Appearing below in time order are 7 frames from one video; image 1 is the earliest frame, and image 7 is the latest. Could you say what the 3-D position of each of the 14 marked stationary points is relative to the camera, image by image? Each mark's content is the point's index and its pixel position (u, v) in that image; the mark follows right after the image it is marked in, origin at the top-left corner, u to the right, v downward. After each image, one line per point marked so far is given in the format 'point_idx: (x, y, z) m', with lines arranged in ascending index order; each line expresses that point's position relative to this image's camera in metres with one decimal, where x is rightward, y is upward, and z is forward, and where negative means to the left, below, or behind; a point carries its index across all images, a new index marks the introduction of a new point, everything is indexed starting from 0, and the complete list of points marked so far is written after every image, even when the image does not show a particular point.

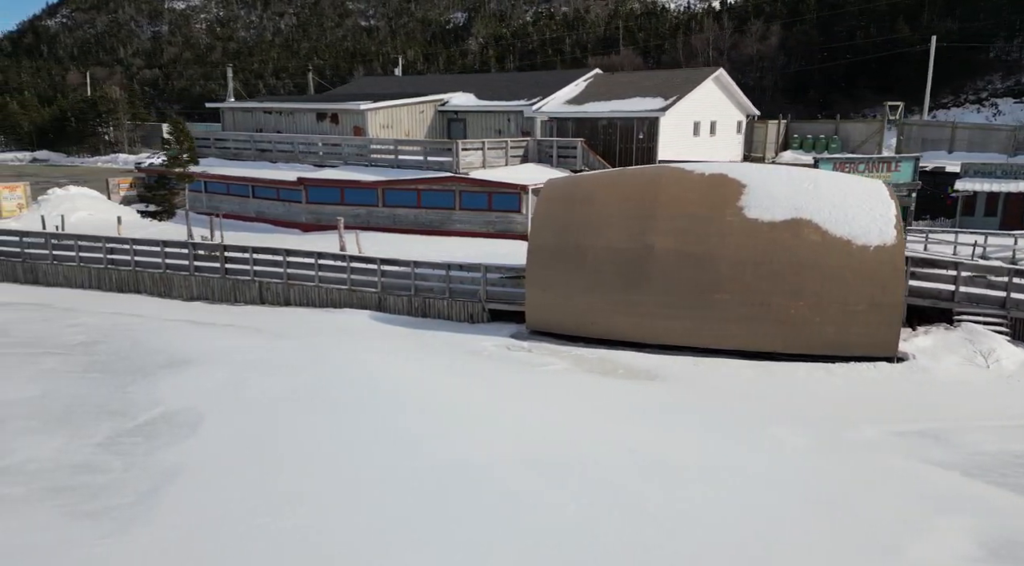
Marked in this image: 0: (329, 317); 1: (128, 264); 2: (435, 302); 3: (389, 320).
0: (-3.4, -0.7, +13.4) m
1: (-8.0, +0.4, +15.6) m
2: (-1.5, -0.4, +13.1) m
3: (-2.2, -0.7, +13.1) m
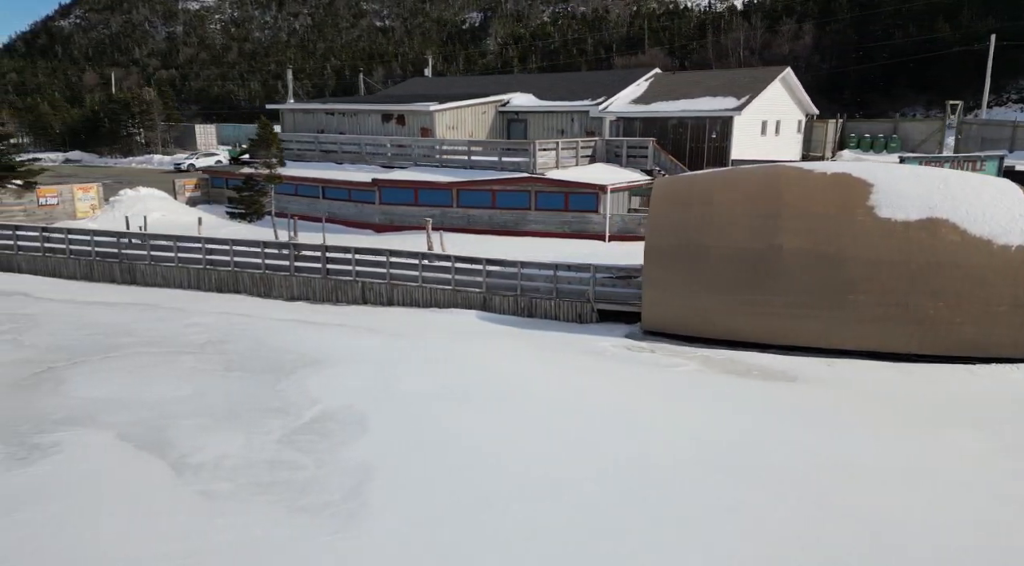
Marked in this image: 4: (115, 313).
0: (-1.4, -0.7, +13.6) m
1: (-6.0, +0.4, +15.8) m
2: (+0.5, -0.4, +13.2) m
3: (-0.3, -0.7, +13.3) m
4: (-7.4, -0.6, +14.0) m
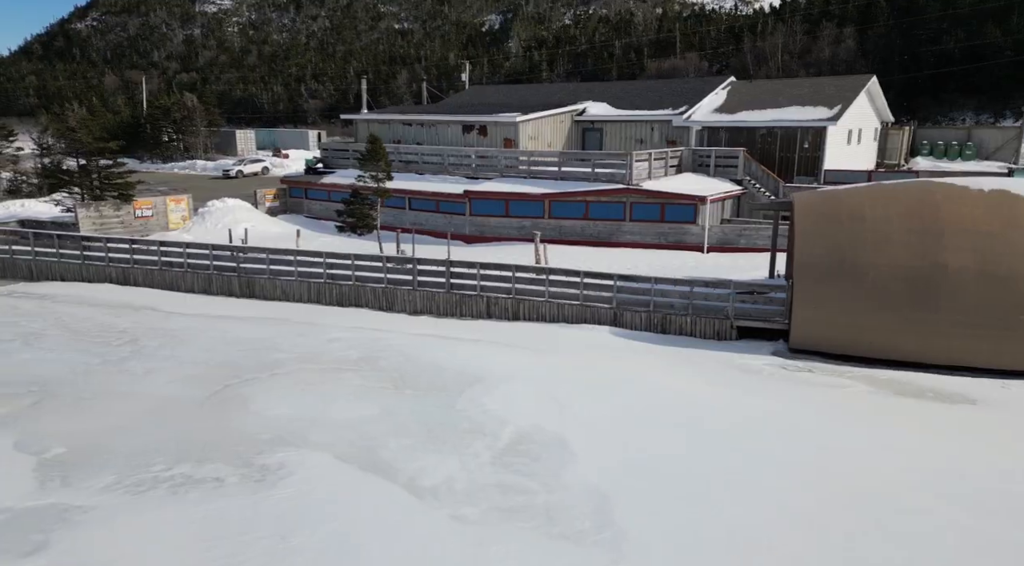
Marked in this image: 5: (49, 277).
0: (+1.1, -1.0, +13.7) m
1: (-3.5, +0.1, +15.9) m
2: (+3.0, -0.6, +13.4) m
3: (+2.2, -1.0, +13.4) m
4: (-4.9, -0.9, +14.2) m
5: (-11.0, +0.1, +18.3) m
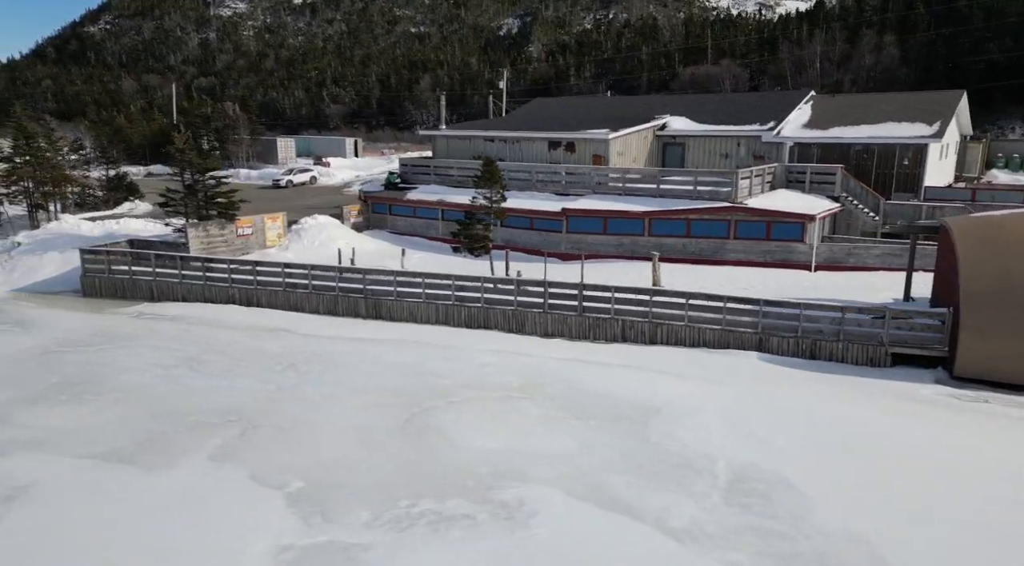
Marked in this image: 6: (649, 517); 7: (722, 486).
0: (+3.8, -1.4, +13.9) m
1: (-0.7, -0.4, +16.1) m
2: (+5.8, -1.1, +13.5) m
3: (+5.0, -1.5, +13.6) m
4: (-2.1, -1.4, +14.4) m
5: (-8.2, -0.3, +18.4) m
6: (+1.5, -2.6, +8.4) m
7: (+2.5, -2.5, +9.1) m
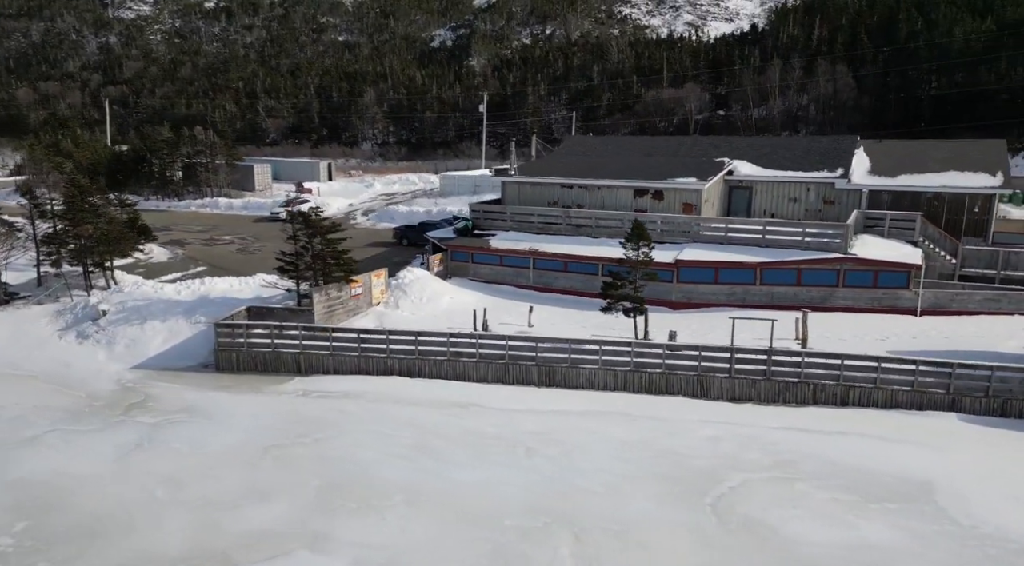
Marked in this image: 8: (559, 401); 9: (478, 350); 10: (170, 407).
0: (+8.1, -2.7, +14.9) m
1: (+3.2, -1.9, +16.5) m
2: (+10.0, -2.4, +14.9) m
3: (+9.3, -2.7, +14.8) m
4: (+2.1, -2.9, +14.6) m
5: (-4.5, -2.0, +17.8) m
6: (+6.6, -4.0, +9.2) m
7: (+7.5, -3.8, +10.0) m
8: (+1.1, -2.5, +16.0) m
9: (-0.8, -1.5, +17.1) m
10: (-7.4, -2.7, +16.0) m
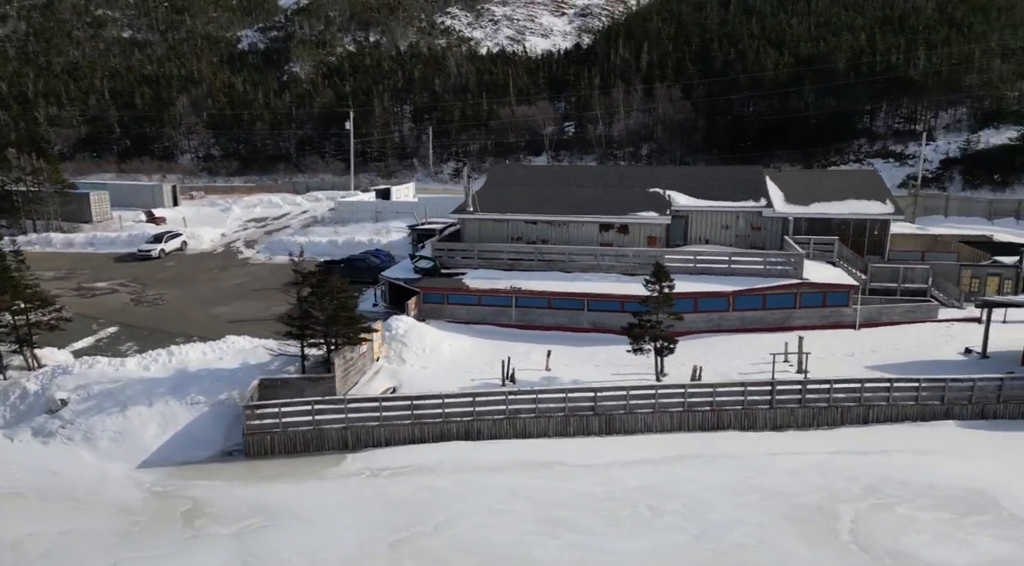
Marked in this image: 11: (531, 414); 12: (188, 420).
0: (+9.8, -3.5, +17.6) m
1: (+4.6, -2.9, +17.7) m
2: (+11.7, -3.0, +18.1) m
3: (+11.0, -3.4, +17.8) m
4: (+4.2, -4.0, +15.6) m
5: (-3.1, -3.6, +16.7) m
6: (+10.1, -4.8, +11.7) m
7: (+10.7, -4.6, +12.7) m
8: (+2.8, -3.7, +16.6) m
9: (+0.6, -2.8, +17.1) m
10: (-5.3, -4.4, +14.2) m
11: (+0.5, -3.0, +17.1) m
12: (-7.5, -3.1, +17.2) m
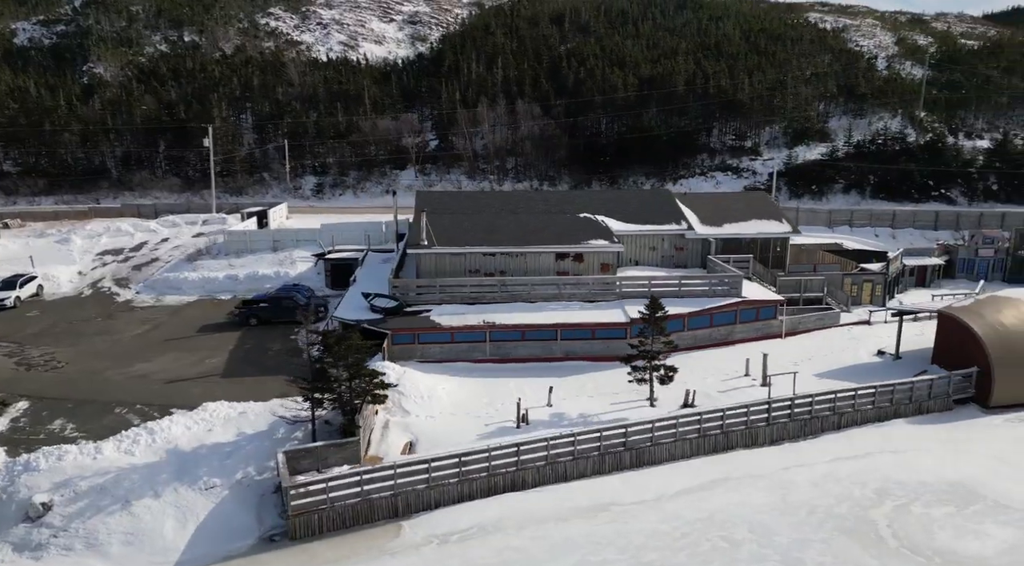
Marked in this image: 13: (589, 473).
0: (+10.3, -4.0, +20.4) m
1: (+5.3, -3.7, +19.1) m
2: (+11.9, -3.4, +21.4) m
3: (+11.4, -3.9, +20.9) m
4: (+5.5, -4.8, +16.9) m
5: (-1.8, -4.8, +16.0) m
6: (+12.3, -5.3, +14.9) m
7: (+12.6, -5.0, +16.0) m
8: (+3.8, -4.6, +17.5) m
9: (+1.6, -3.9, +17.4) m
10: (-3.2, -5.7, +13.0) m
11: (+1.5, -4.1, +17.4) m
12: (-6.2, -4.6, +15.3) m
13: (+1.9, -4.5, +17.6) m
